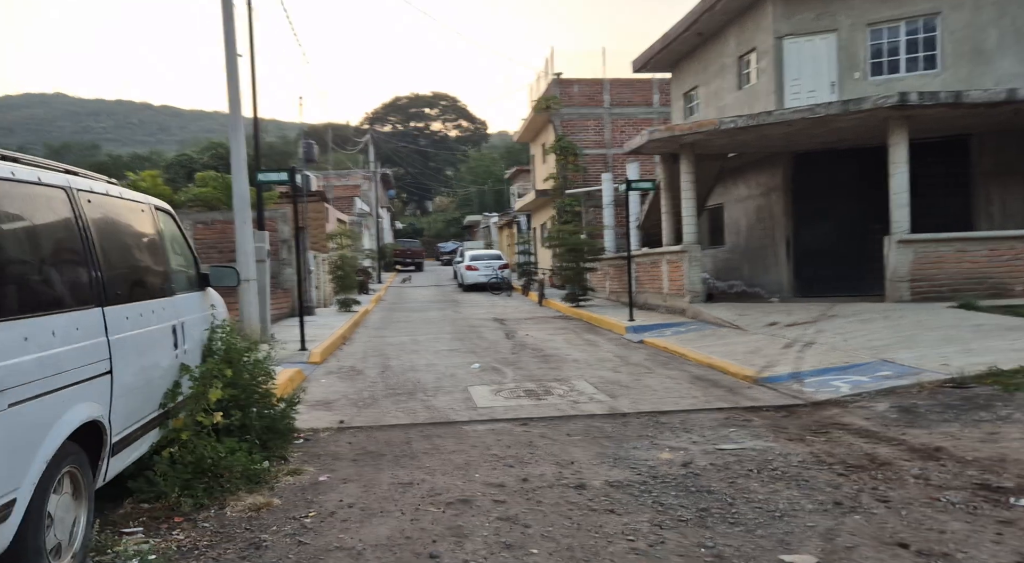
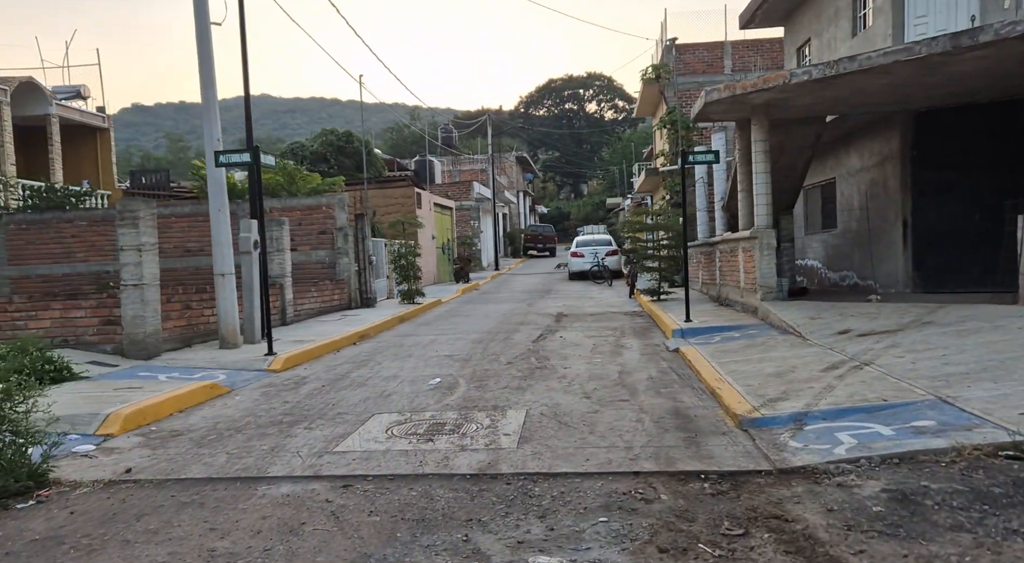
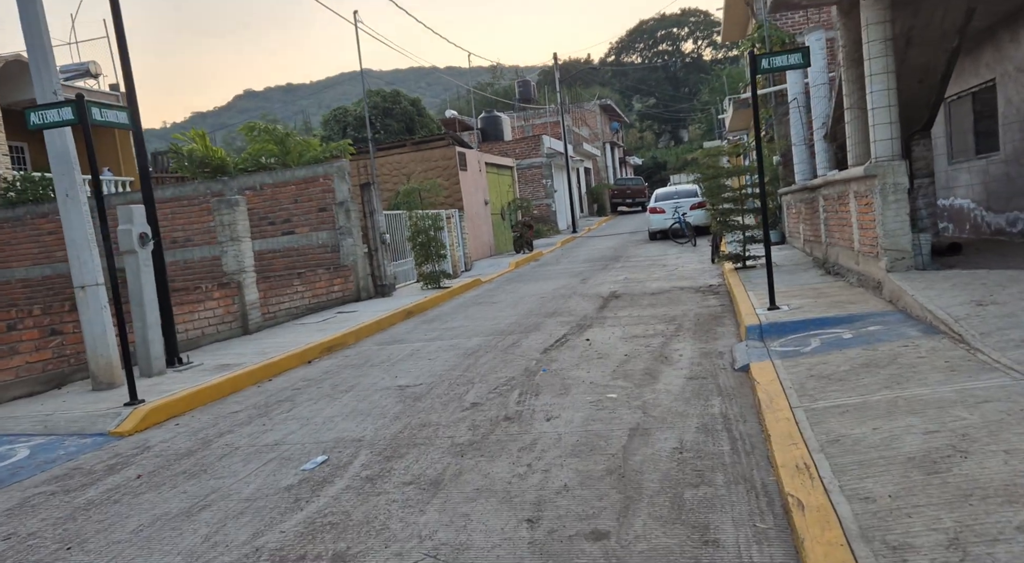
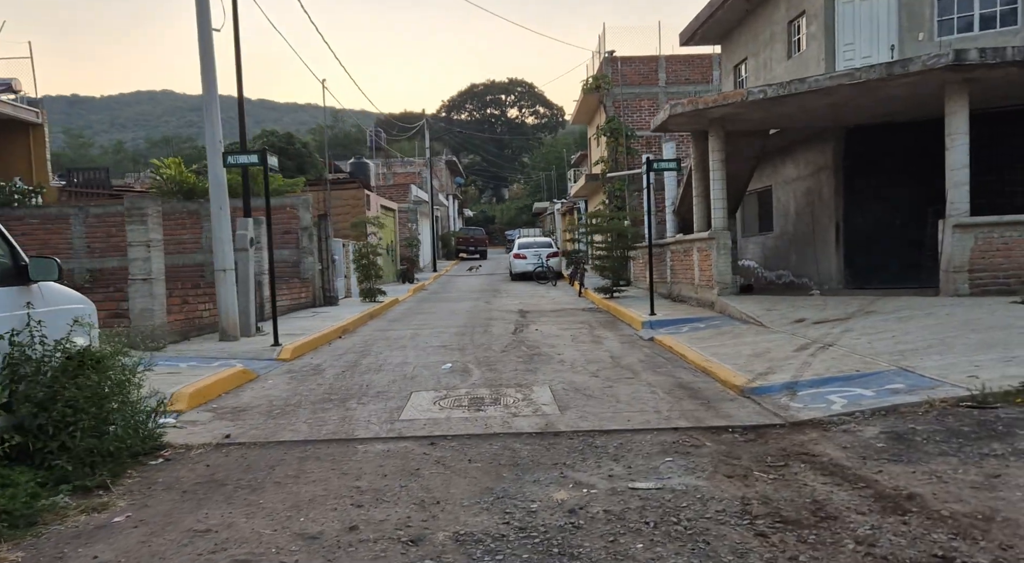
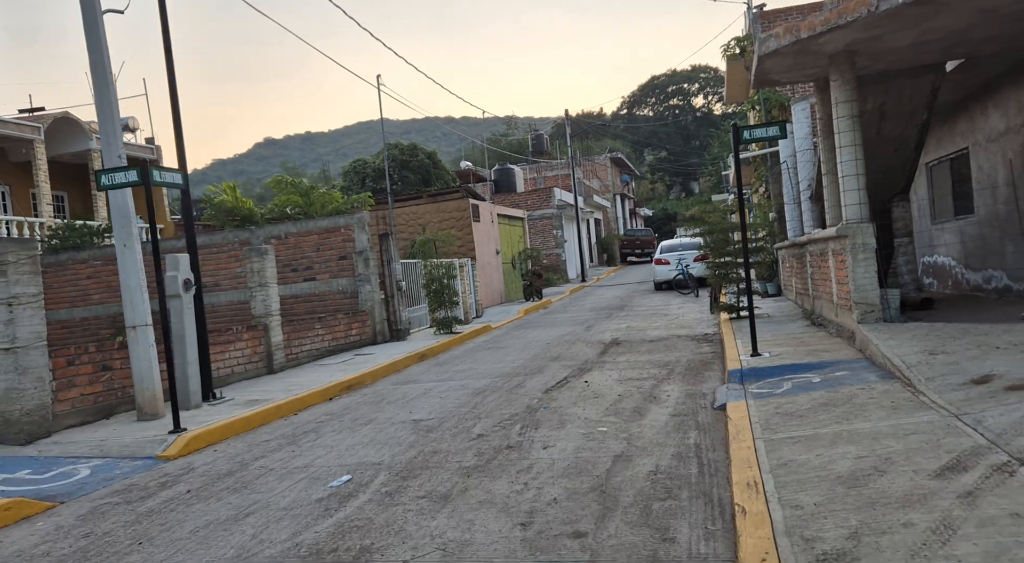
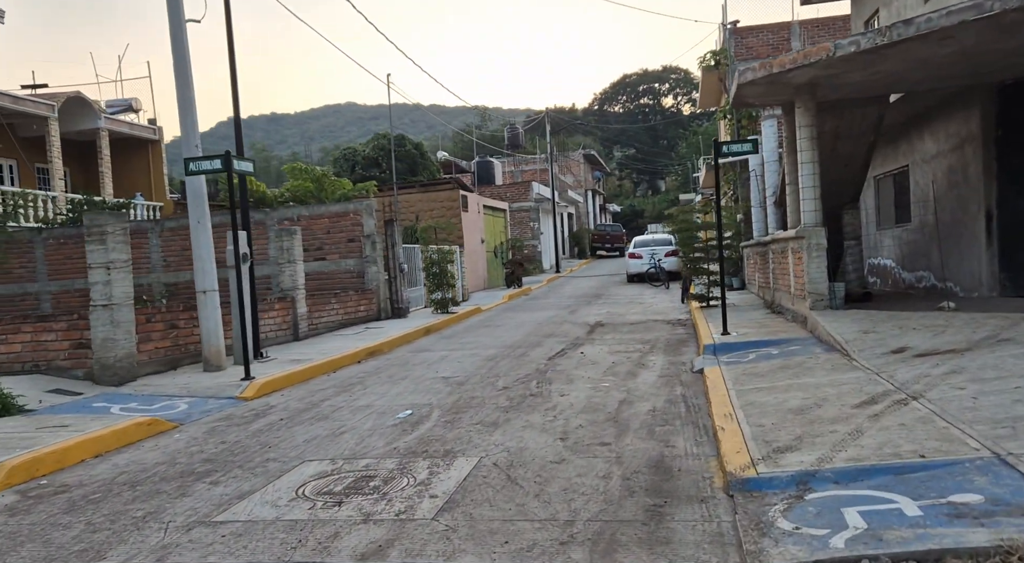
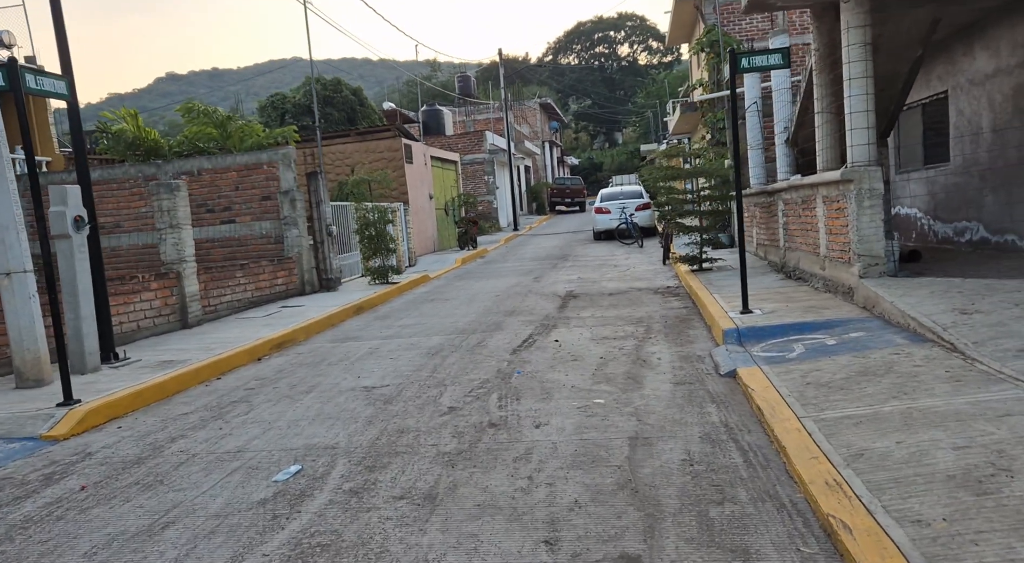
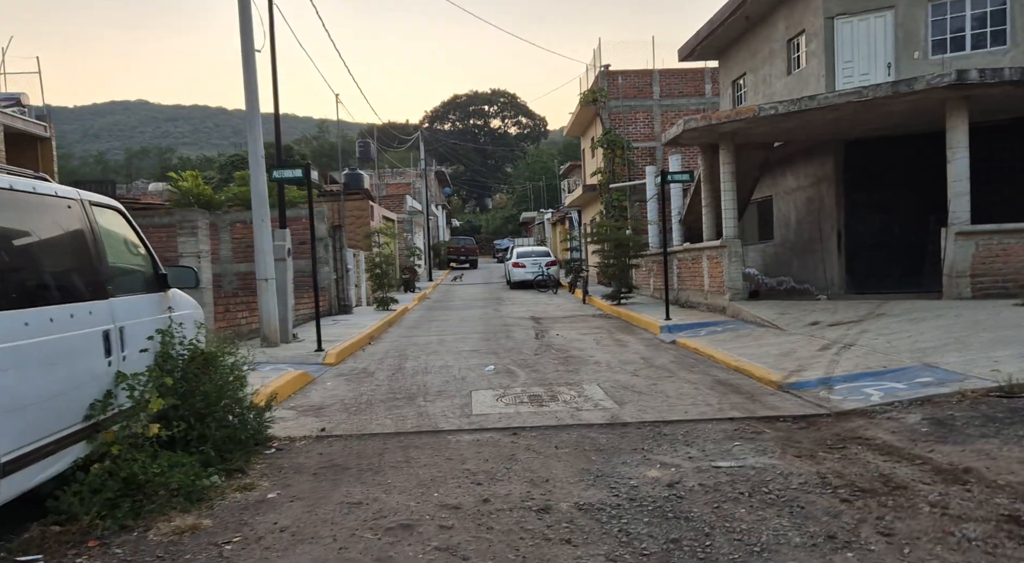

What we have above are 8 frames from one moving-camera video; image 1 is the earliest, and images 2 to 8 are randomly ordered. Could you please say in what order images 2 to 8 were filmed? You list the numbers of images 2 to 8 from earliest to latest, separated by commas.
8, 4, 2, 6, 5, 3, 7
